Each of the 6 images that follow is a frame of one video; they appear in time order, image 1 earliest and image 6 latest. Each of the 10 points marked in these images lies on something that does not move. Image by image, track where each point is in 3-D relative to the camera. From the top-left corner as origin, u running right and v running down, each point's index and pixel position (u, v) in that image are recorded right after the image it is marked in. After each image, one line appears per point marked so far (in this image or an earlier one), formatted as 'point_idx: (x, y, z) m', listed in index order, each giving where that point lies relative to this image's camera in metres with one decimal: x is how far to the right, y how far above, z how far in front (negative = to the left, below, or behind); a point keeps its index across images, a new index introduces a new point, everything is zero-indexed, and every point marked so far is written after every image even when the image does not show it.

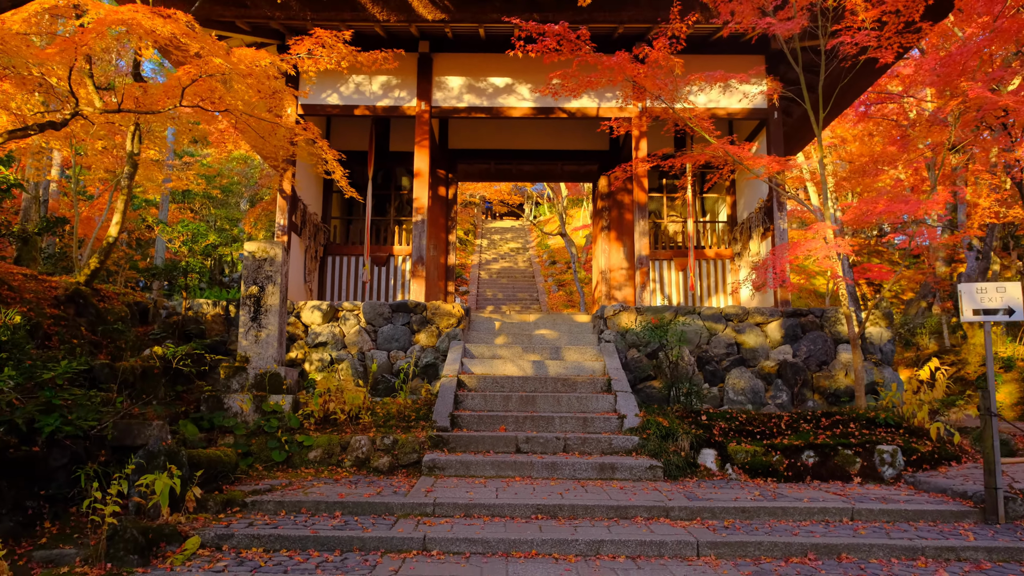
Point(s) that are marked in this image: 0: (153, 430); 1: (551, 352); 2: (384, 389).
0: (-1.7, -0.7, +4.2) m
1: (+0.3, -0.5, +7.2) m
2: (-1.0, -0.8, +6.9) m
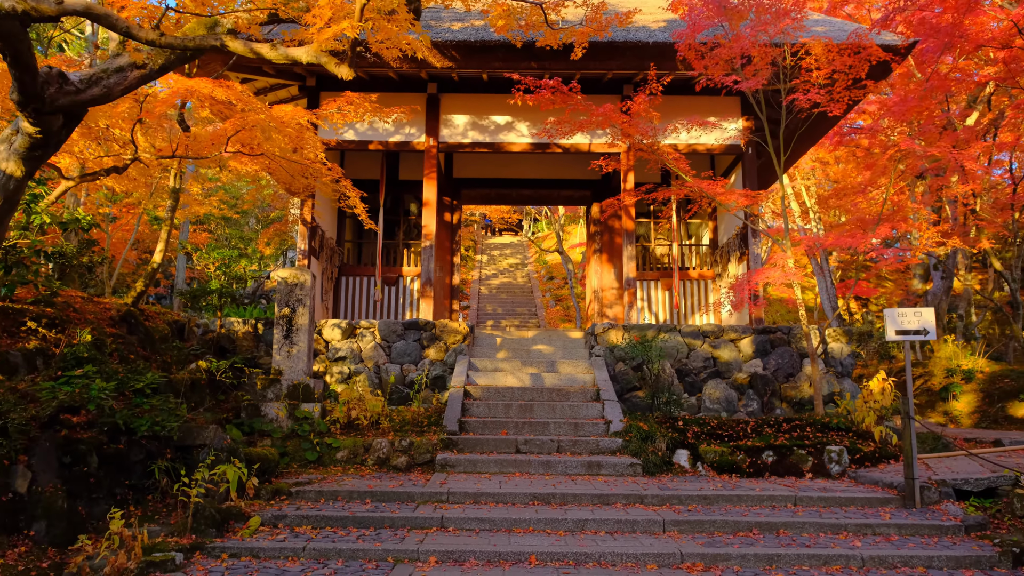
0: (-1.7, -0.8, +5.0) m
1: (+0.3, -0.7, +8.0) m
2: (-1.0, -1.0, +7.7) m
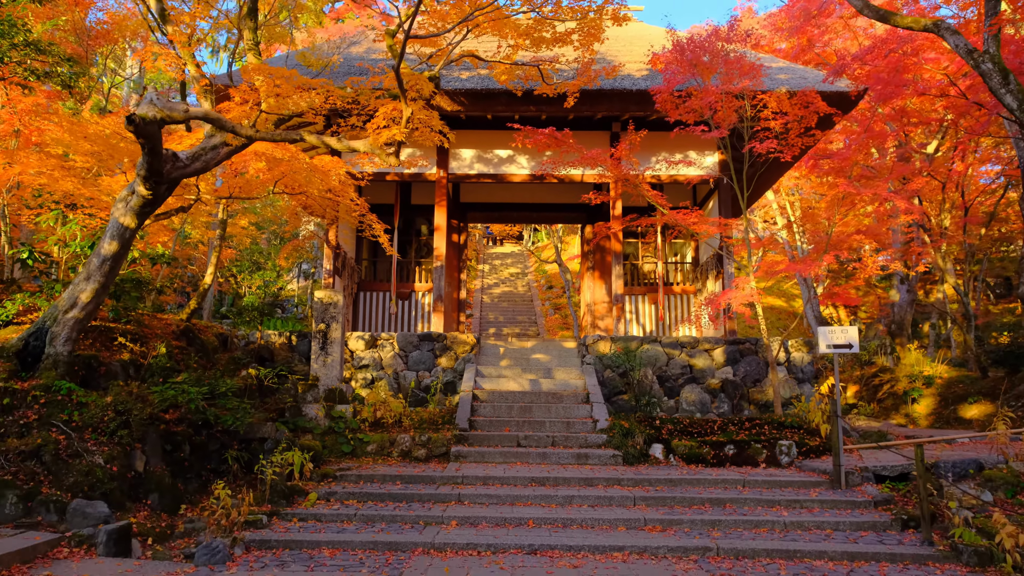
0: (-1.7, -1.0, +6.2) m
1: (+0.3, -0.9, +9.2) m
2: (-1.0, -1.1, +8.9) m
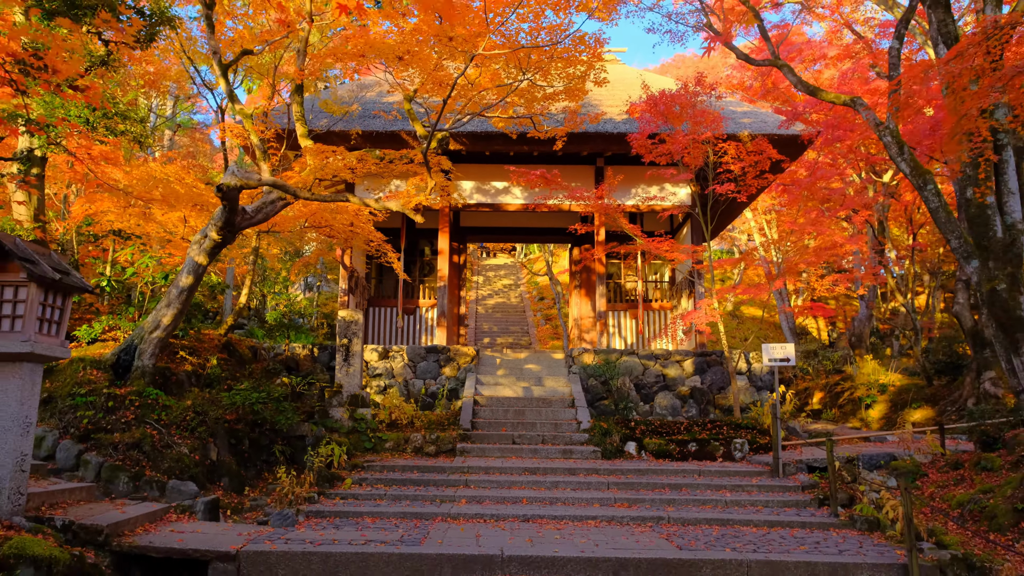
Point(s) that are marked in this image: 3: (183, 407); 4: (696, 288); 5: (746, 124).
0: (-1.7, -1.2, +7.5) m
1: (+0.3, -1.1, +10.5) m
2: (-1.0, -1.3, +10.2) m
3: (-2.4, -0.9, +6.5) m
4: (+2.4, 0.0, +11.5) m
5: (+2.8, +2.0, +10.7) m
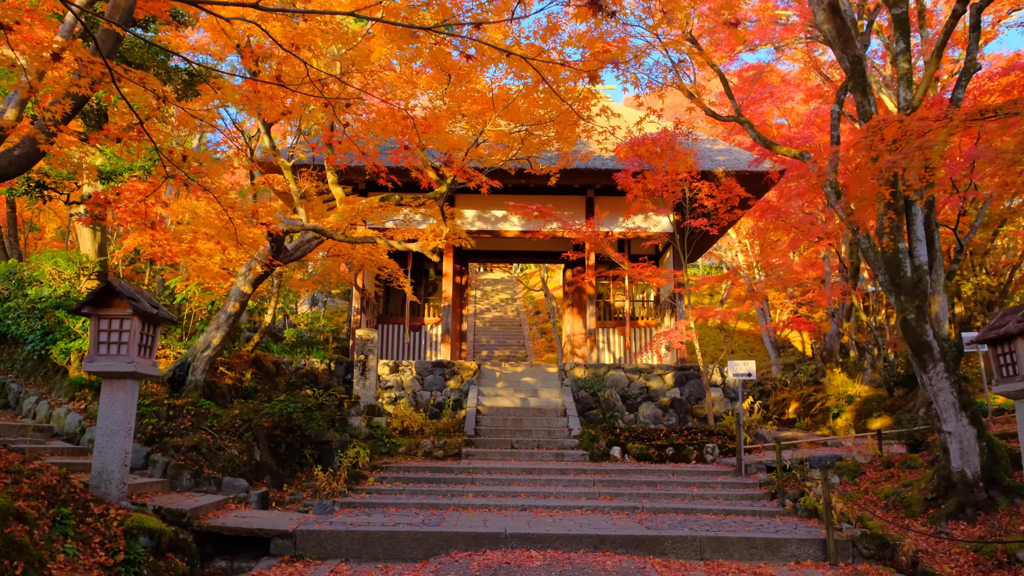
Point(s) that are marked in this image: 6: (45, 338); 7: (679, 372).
0: (-1.8, -1.4, +8.6) m
1: (+0.2, -1.4, +11.7) m
2: (-1.1, -1.6, +11.3) m
3: (-2.4, -1.1, +7.6) m
4: (+2.4, -0.3, +12.6) m
5: (+2.8, +1.7, +11.9) m
6: (-4.3, -0.5, +8.2) m
7: (+2.3, -1.1, +11.9) m
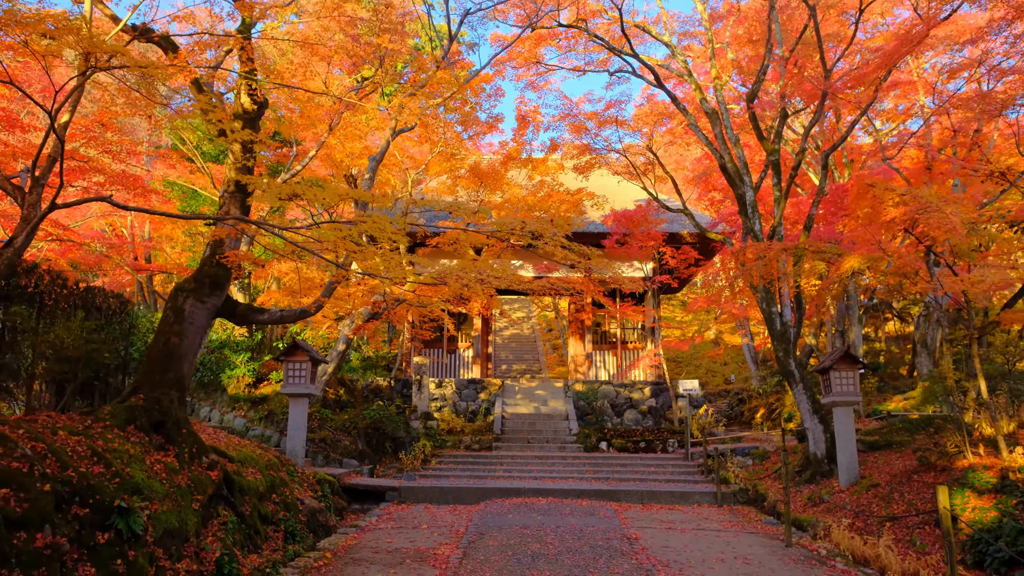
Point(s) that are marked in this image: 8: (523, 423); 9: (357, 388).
0: (-1.5, -2.0, +12.4) m
1: (+0.5, -2.0, +15.4) m
2: (-0.8, -2.2, +15.1) m
3: (-2.2, -1.7, +11.4) m
4: (+2.7, -0.9, +16.4) m
5: (+3.1, +1.1, +15.7) m
6: (-4.1, -1.1, +12.0) m
7: (+2.6, -1.7, +15.6) m
8: (+0.2, -2.2, +14.4) m
9: (-2.5, -1.7, +14.2) m
